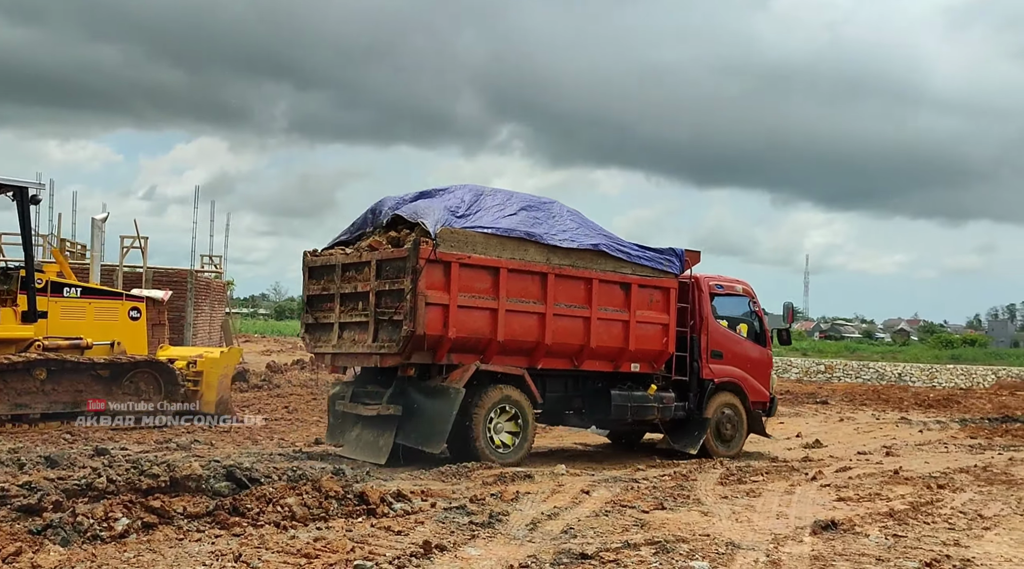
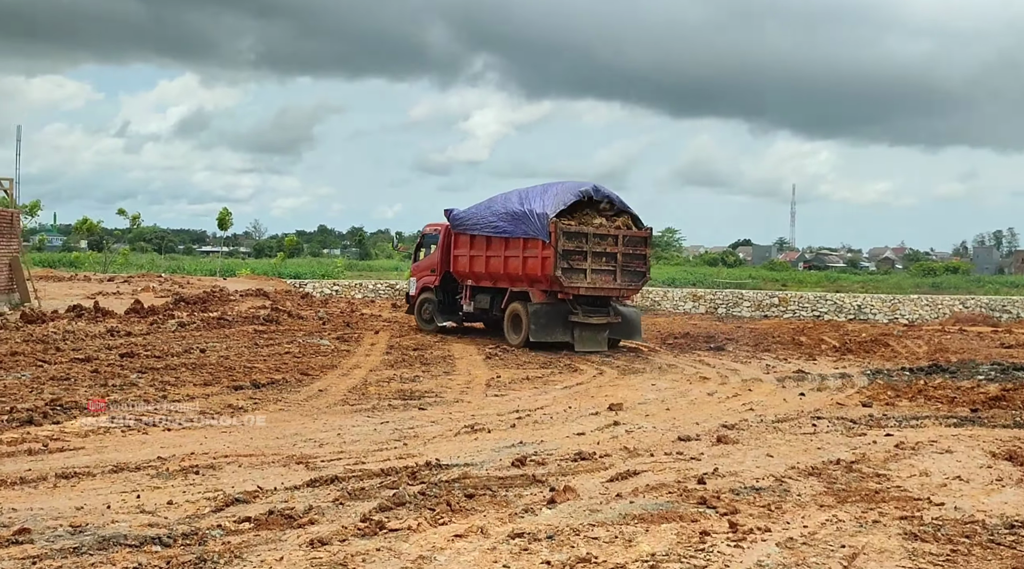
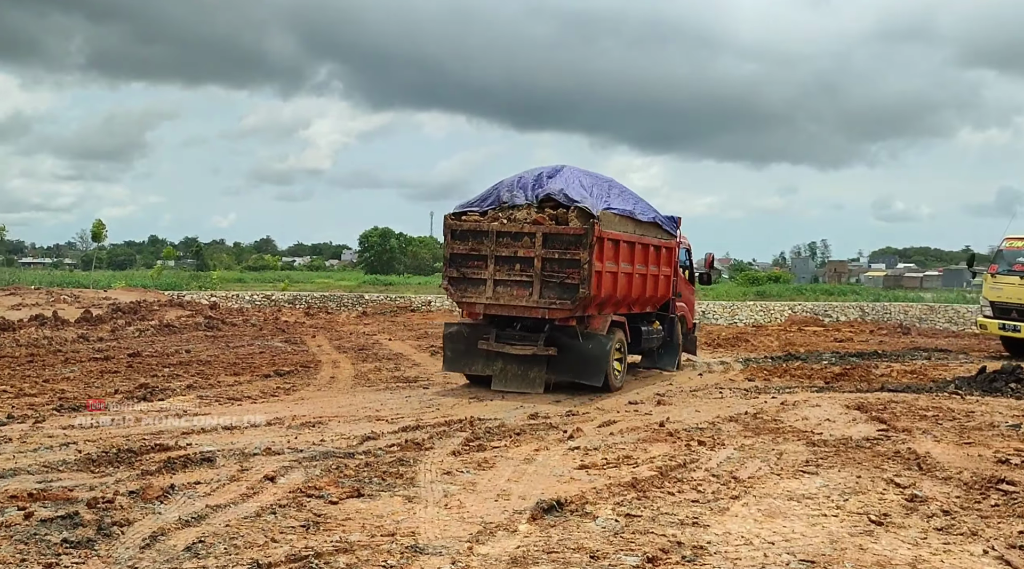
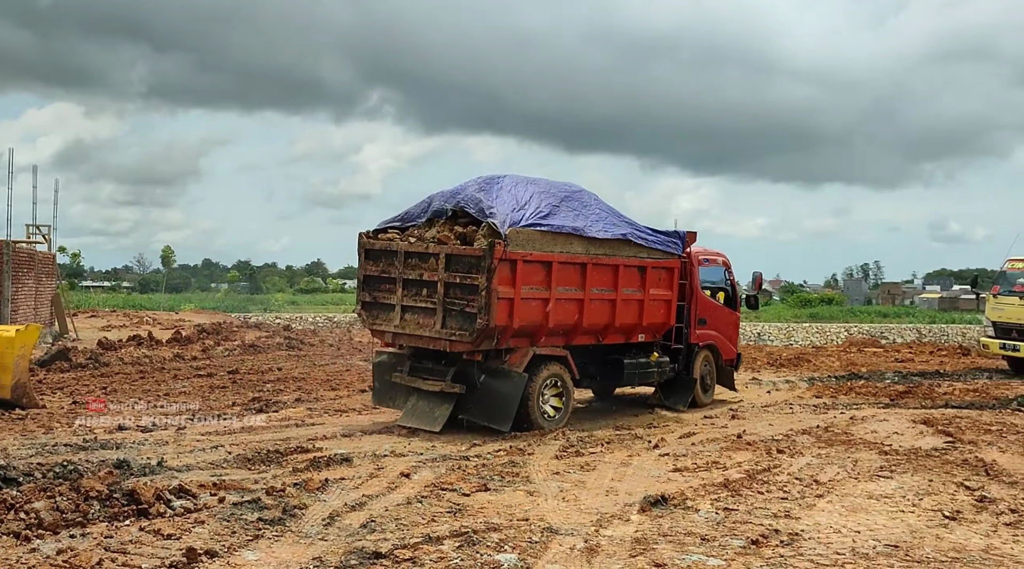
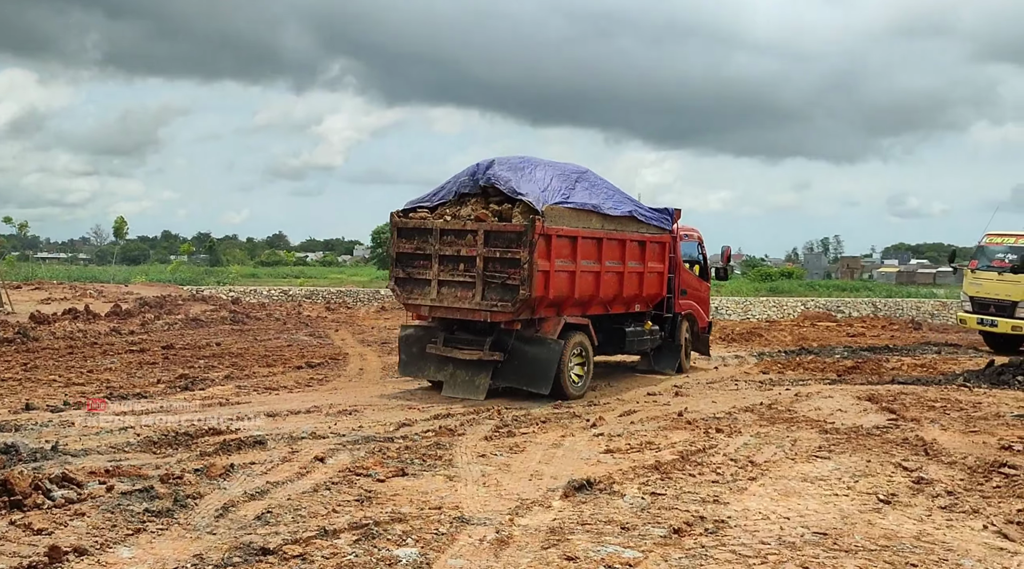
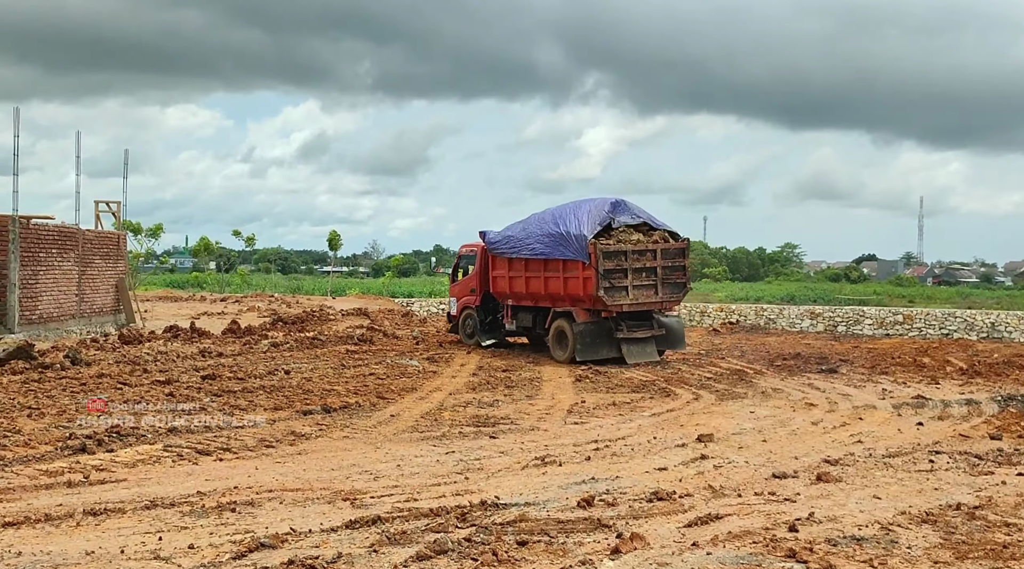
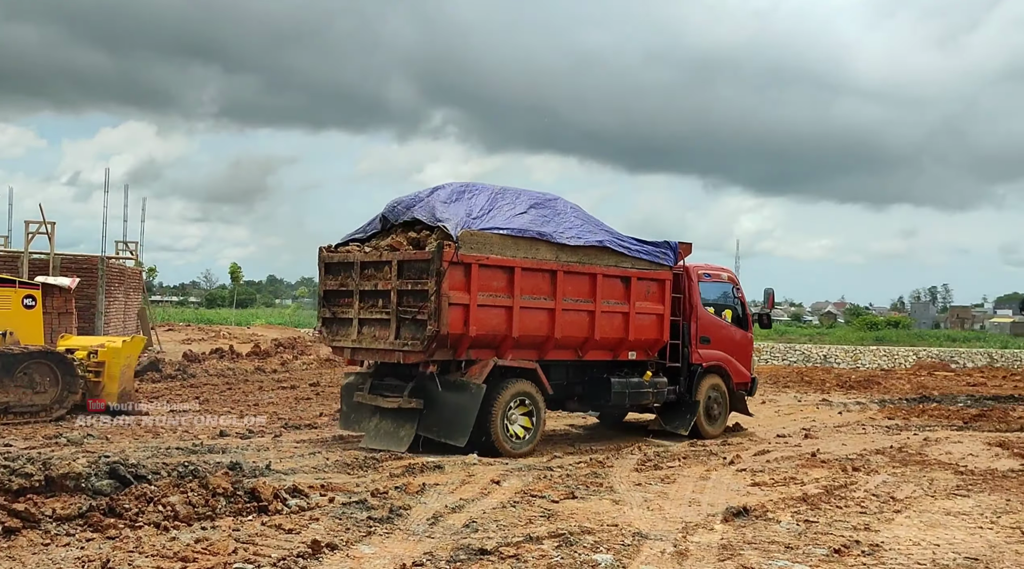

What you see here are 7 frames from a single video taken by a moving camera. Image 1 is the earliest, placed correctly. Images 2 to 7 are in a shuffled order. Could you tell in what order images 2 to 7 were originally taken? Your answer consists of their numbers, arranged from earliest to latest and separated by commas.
7, 4, 5, 3, 2, 6
